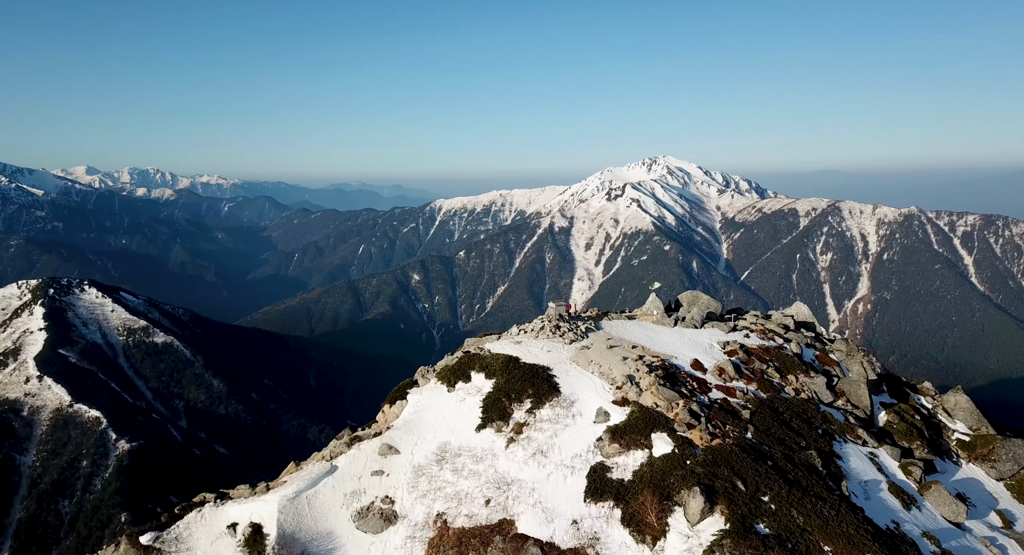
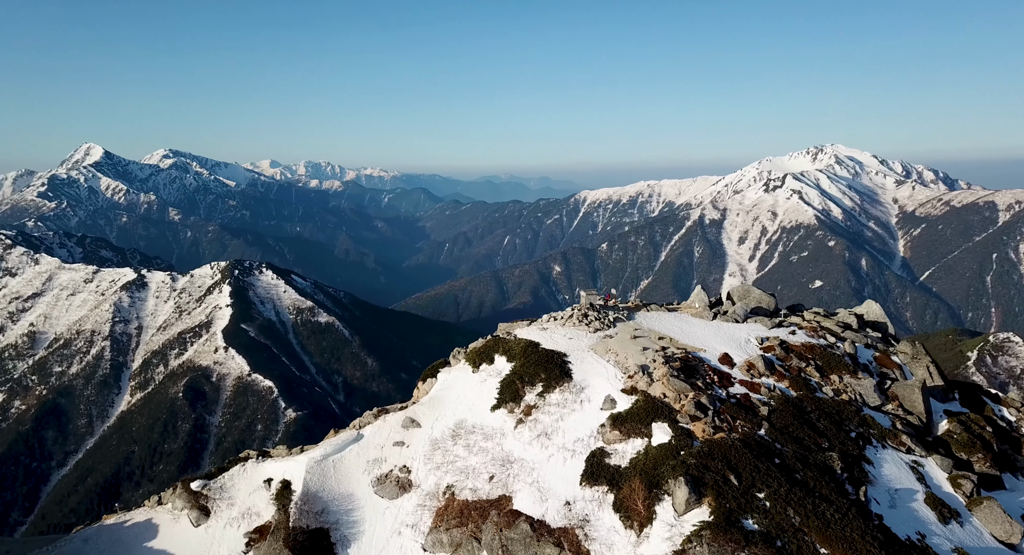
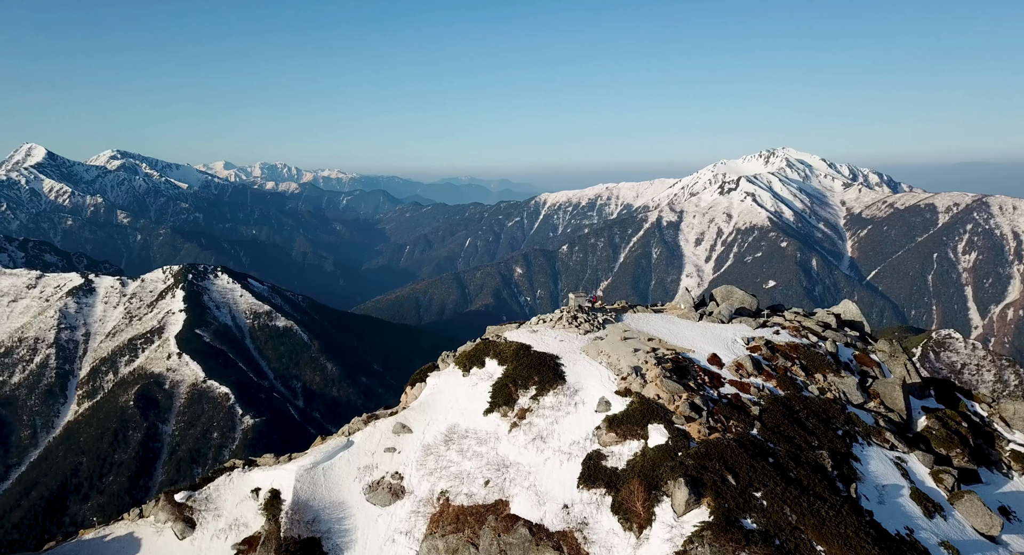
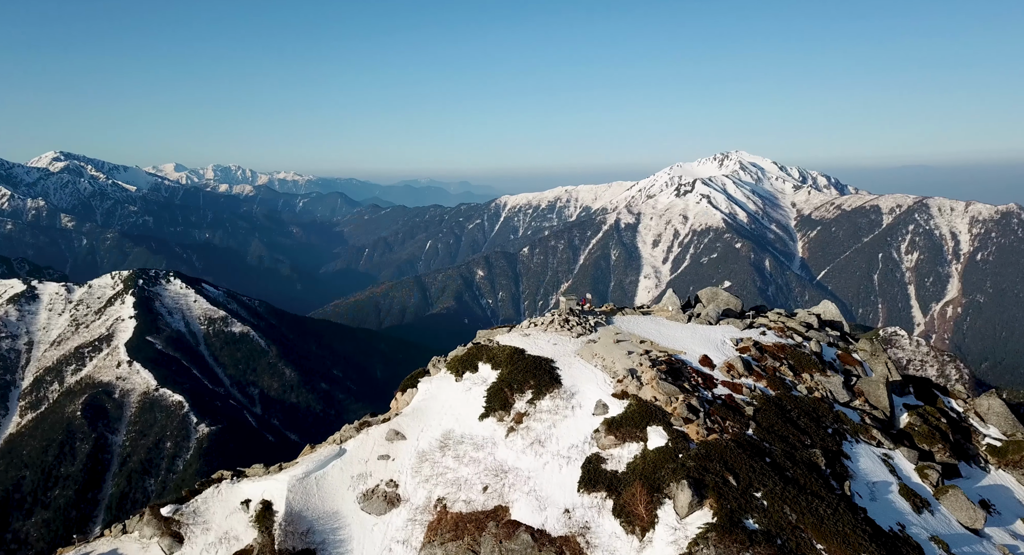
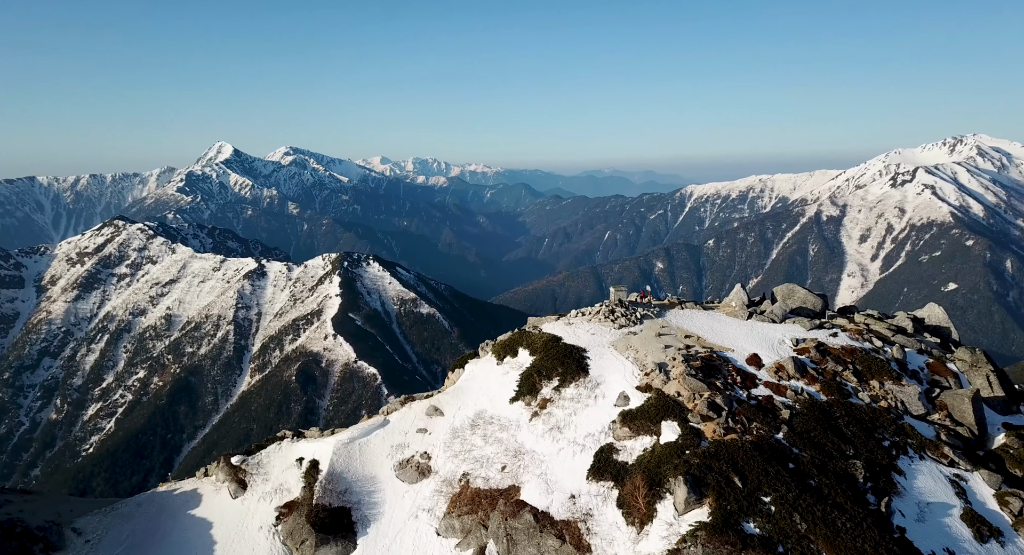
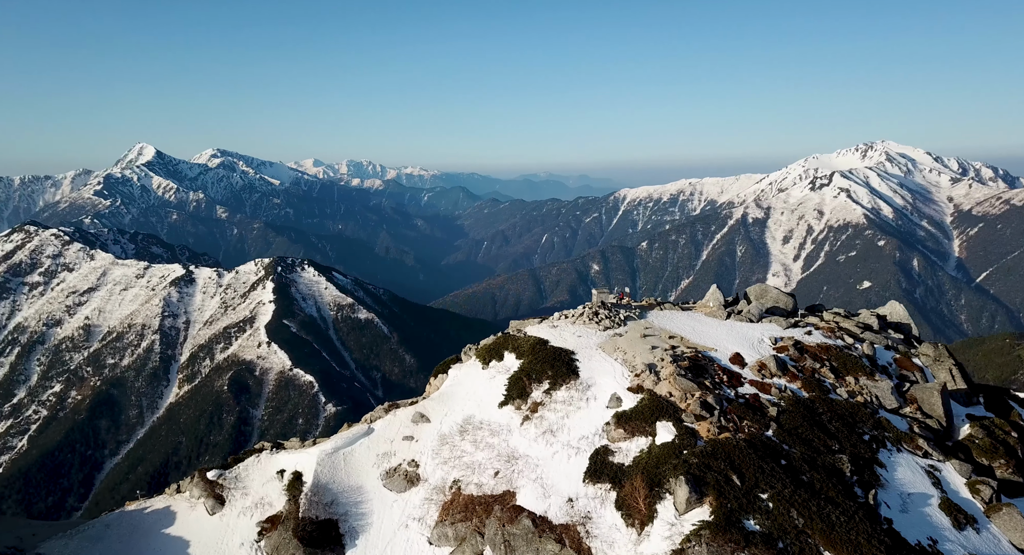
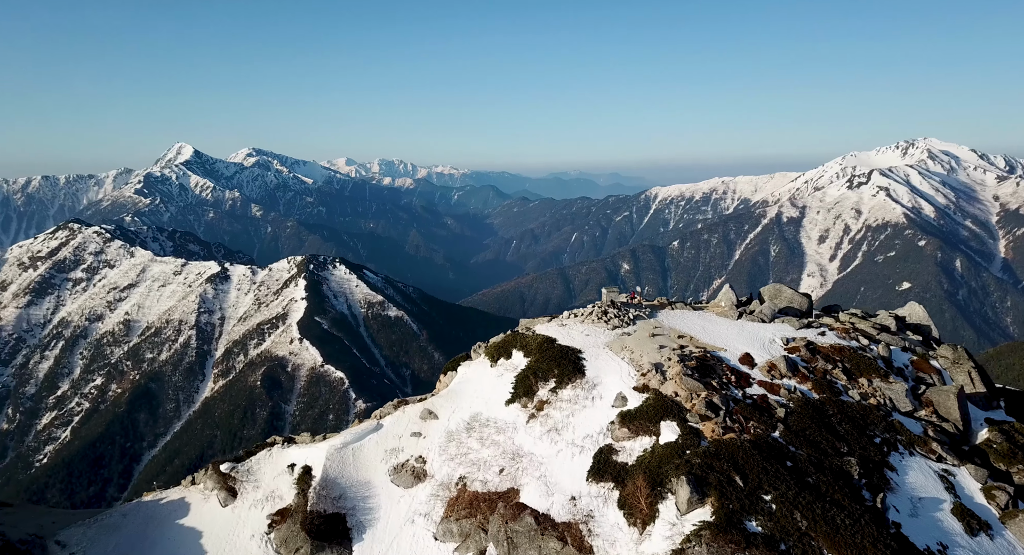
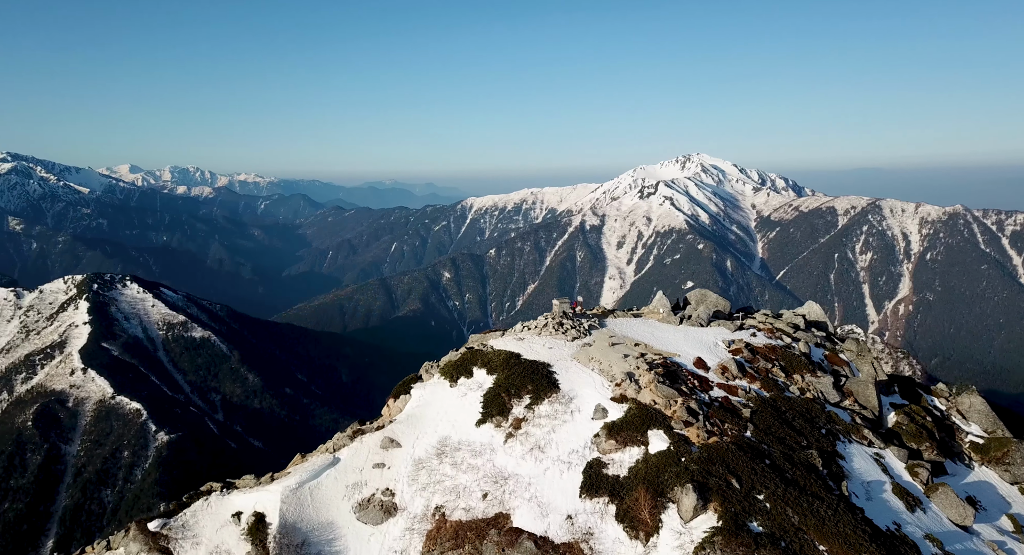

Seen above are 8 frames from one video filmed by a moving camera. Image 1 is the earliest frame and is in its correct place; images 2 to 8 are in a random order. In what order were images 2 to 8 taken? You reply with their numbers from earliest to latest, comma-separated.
8, 4, 3, 2, 6, 7, 5
